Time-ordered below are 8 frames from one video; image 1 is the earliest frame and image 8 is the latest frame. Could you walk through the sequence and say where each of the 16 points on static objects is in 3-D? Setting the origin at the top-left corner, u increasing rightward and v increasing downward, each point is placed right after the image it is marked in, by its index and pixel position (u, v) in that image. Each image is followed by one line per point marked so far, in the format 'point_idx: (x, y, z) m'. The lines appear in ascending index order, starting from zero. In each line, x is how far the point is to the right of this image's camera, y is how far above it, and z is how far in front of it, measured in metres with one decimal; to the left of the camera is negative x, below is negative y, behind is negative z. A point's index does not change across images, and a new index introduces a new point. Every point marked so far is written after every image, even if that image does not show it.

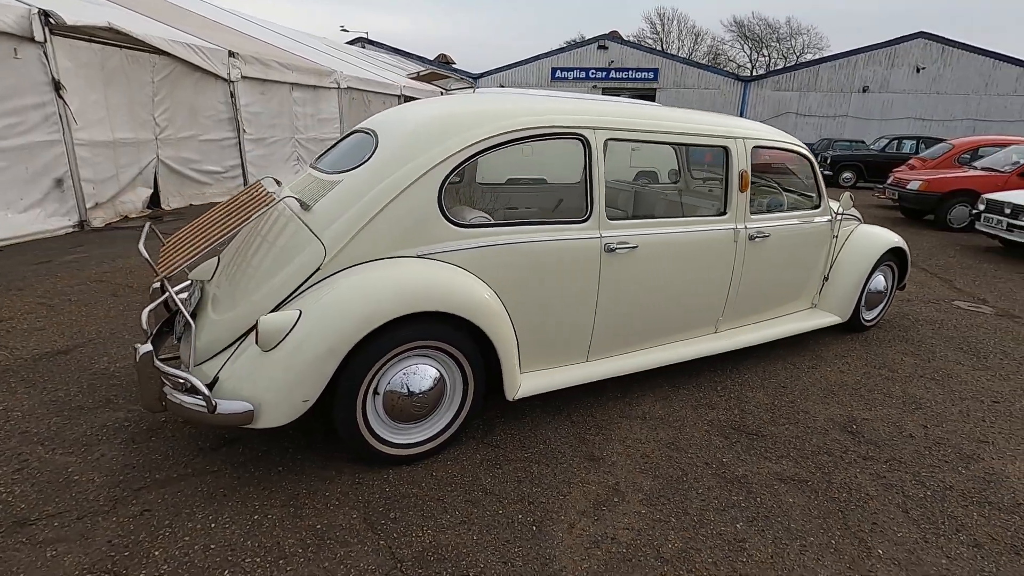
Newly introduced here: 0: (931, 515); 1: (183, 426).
0: (+1.9, -1.0, +2.4) m
1: (-1.7, -0.7, +2.7) m
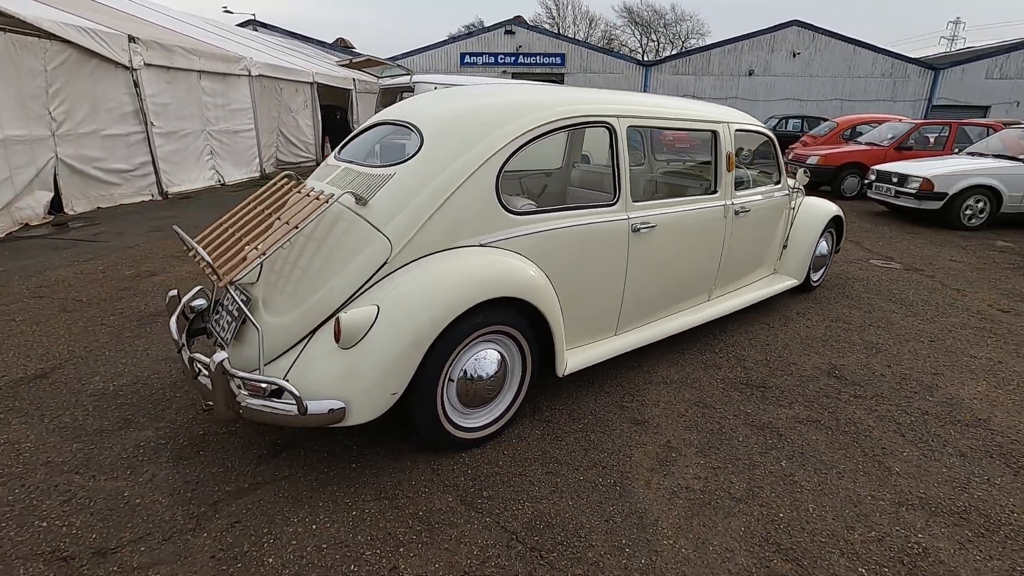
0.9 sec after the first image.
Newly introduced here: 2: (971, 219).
0: (+2.2, -0.8, +2.8) m
1: (-1.4, -0.7, +2.6) m
2: (+7.1, +1.1, +8.3) m
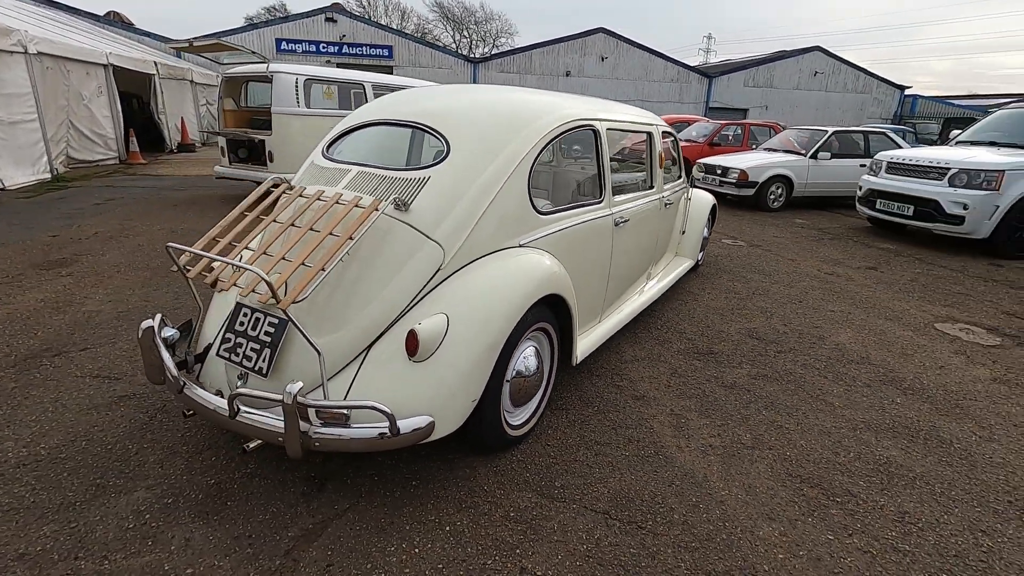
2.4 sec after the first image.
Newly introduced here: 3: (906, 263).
0: (+2.2, -0.6, +3.6) m
1: (-1.1, -0.8, +2.3) m
2: (+5.0, +1.7, +10.3) m
3: (+5.0, +0.3, +6.8) m
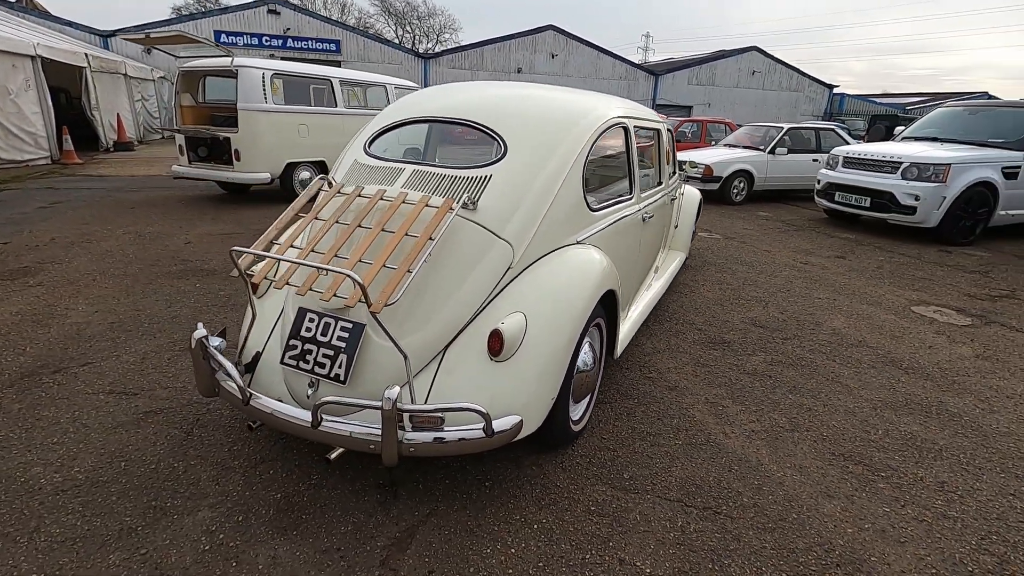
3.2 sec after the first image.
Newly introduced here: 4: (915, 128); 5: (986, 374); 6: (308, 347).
0: (+2.4, -0.5, +3.8) m
1: (-0.8, -0.8, +2.2) m
2: (+4.5, +1.8, +10.7) m
3: (+4.8, +0.5, +7.3) m
4: (+7.0, +2.8, +9.3) m
5: (+3.3, -0.6, +3.7) m
6: (-0.8, -0.2, +2.1) m
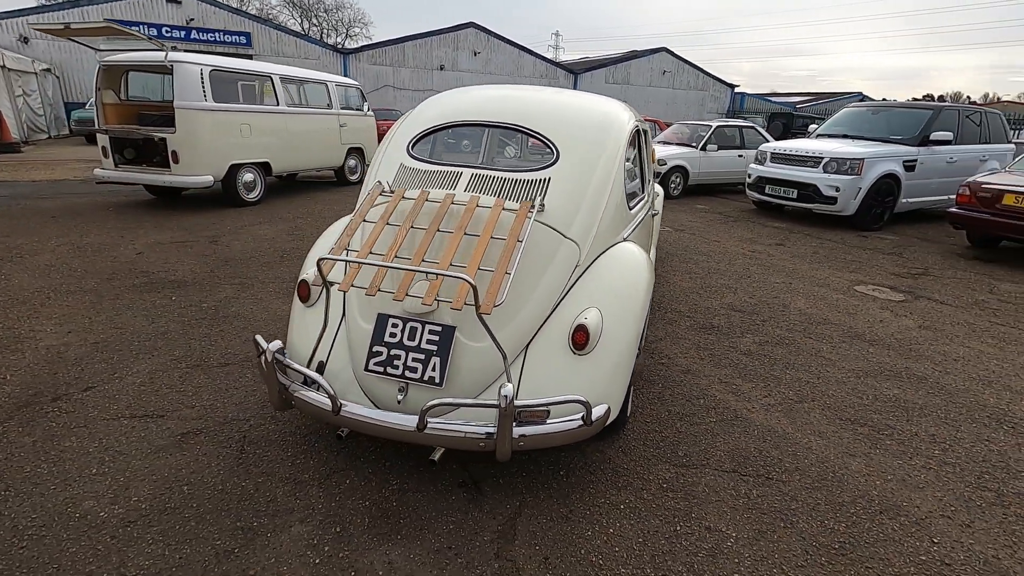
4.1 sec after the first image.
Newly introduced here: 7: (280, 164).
0: (+2.4, -0.4, +4.3) m
1: (-0.4, -0.9, +2.2) m
2: (+3.5, +2.1, +11.4) m
3: (+4.3, +0.7, +8.0) m
4: (+6.1, +3.1, +10.3) m
5: (+3.4, -0.4, +4.3) m
6: (-0.5, -0.3, +2.1) m
7: (-4.0, +2.1, +9.2) m
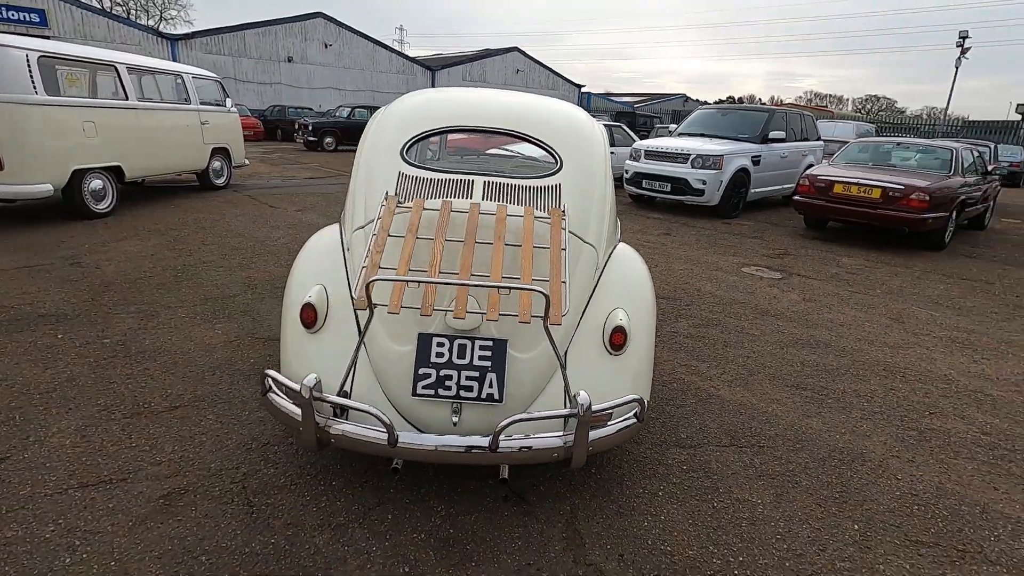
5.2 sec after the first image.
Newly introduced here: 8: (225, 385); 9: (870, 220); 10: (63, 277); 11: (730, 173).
0: (+2.0, -0.2, +4.9) m
1: (-0.2, -0.9, +2.2) m
2: (+1.0, +2.3, +11.9) m
3: (+2.8, +1.0, +8.9) m
4: (+3.7, +3.5, +11.5) m
5: (+2.9, -0.2, +5.1) m
6: (-0.2, -0.3, +2.0) m
7: (-5.6, +1.8, +7.9) m
8: (-1.7, -0.6, +3.1) m
9: (+5.4, +1.0, +8.1) m
10: (-4.1, +0.1, +4.8) m
11: (+4.0, +2.1, +9.8) m
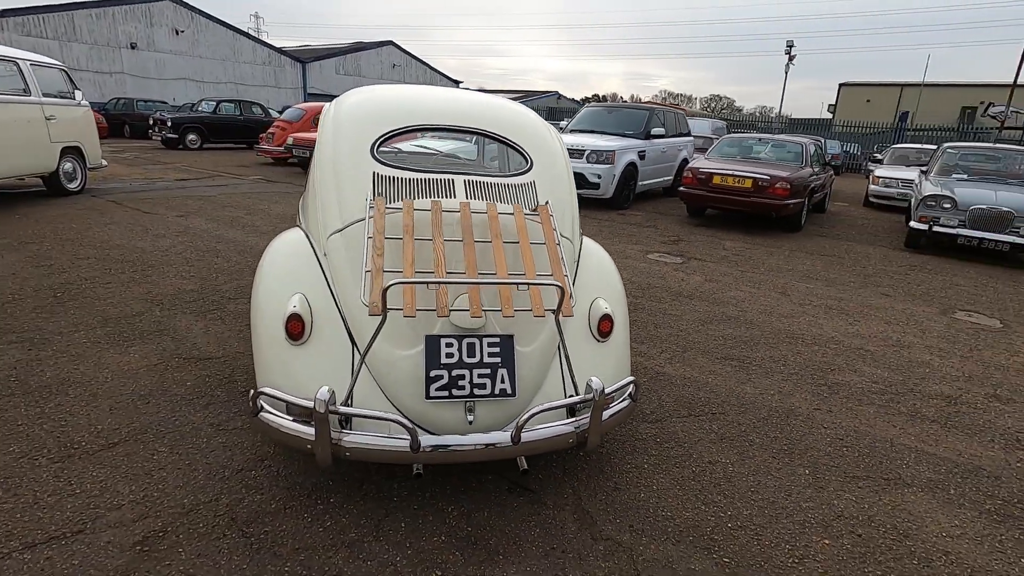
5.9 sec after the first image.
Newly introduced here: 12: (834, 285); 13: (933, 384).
0: (+1.4, -0.1, +5.3) m
1: (-0.1, -0.9, +2.2) m
2: (-1.2, +2.3, +11.9) m
3: (+1.2, +1.2, +9.4) m
4: (+1.4, +3.8, +12.1) m
5: (+2.2, 0.0, +5.7) m
6: (-0.2, -0.3, +2.0) m
7: (-6.8, +1.4, +6.6) m
8: (-1.8, -0.6, +2.8) m
9: (+3.9, +1.4, +9.1) m
10: (-4.5, -0.1, +4.0) m
11: (+2.1, +2.4, +10.5) m
12: (+3.8, 0.0, +6.3) m
13: (+3.0, -0.7, +3.8) m
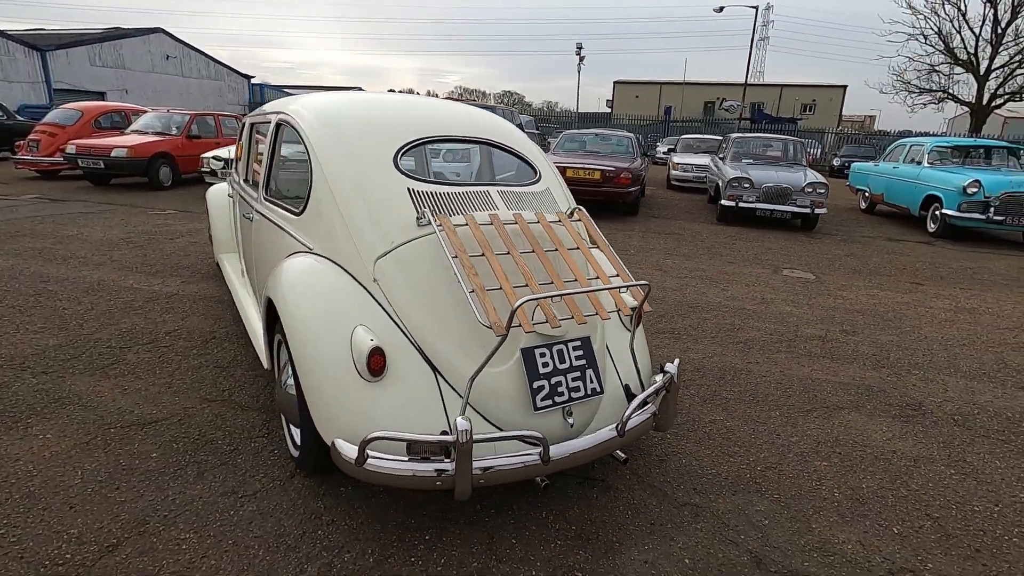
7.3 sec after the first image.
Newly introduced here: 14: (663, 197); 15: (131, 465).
0: (+0.6, 0.0, +5.7) m
1: (+0.2, -1.0, +2.3) m
2: (-4.3, +2.0, +11.0) m
3: (-1.1, +1.2, +9.5) m
4: (-2.1, +3.8, +12.0) m
5: (+1.2, +0.2, +6.3) m
6: (+0.2, -0.4, +2.1) m
7: (-7.7, +0.6, +4.2) m
8: (-1.5, -0.9, +2.3) m
9: (+1.5, +1.7, +10.1) m
10: (-4.6, -0.7, +2.5) m
11: (-0.7, +2.5, +10.8) m
12: (+2.5, +0.4, +7.4) m
13: (+2.6, -0.4, +4.8) m
14: (+4.0, +2.4, +14.1) m
15: (-1.8, -0.8, +2.5) m
